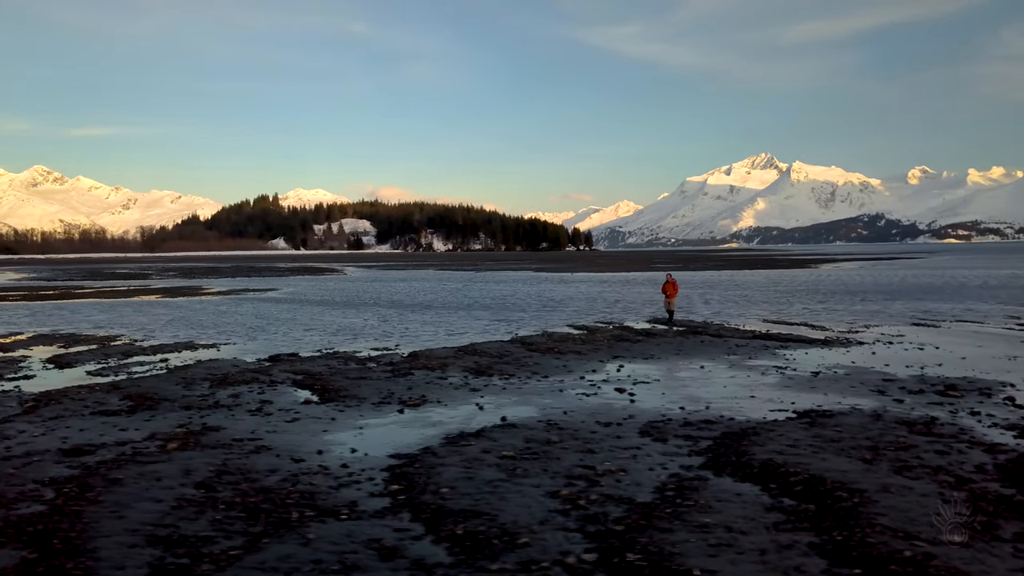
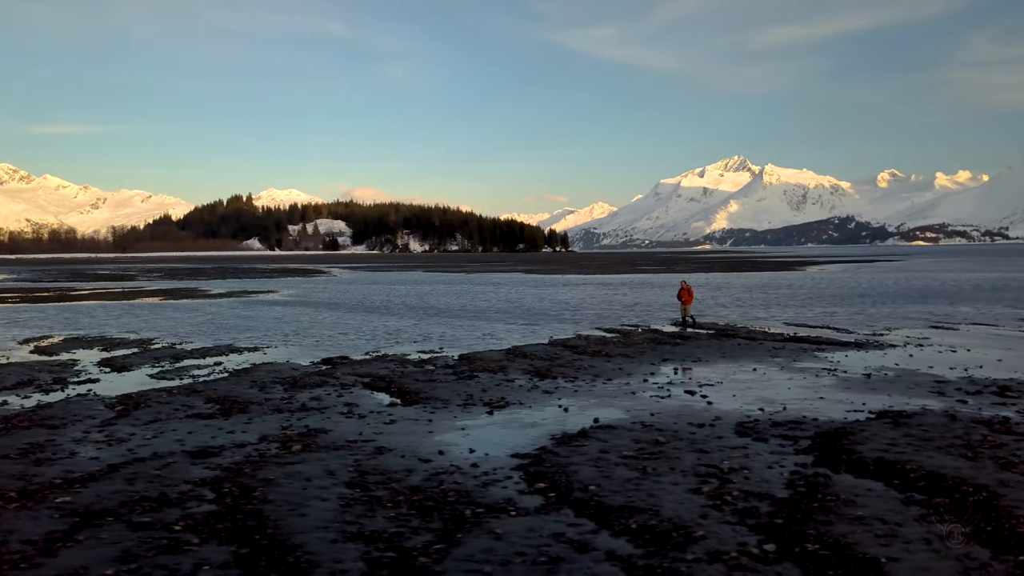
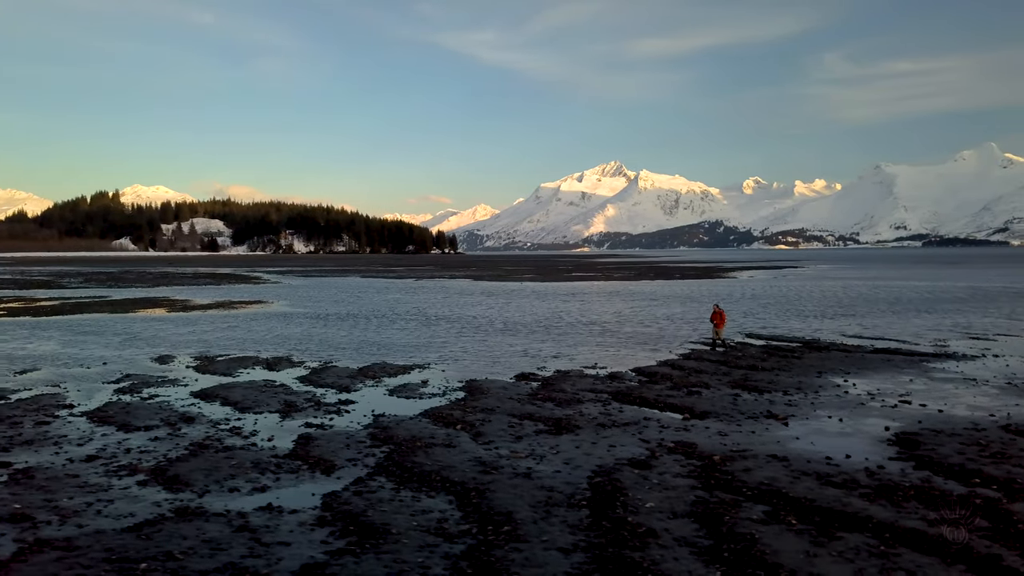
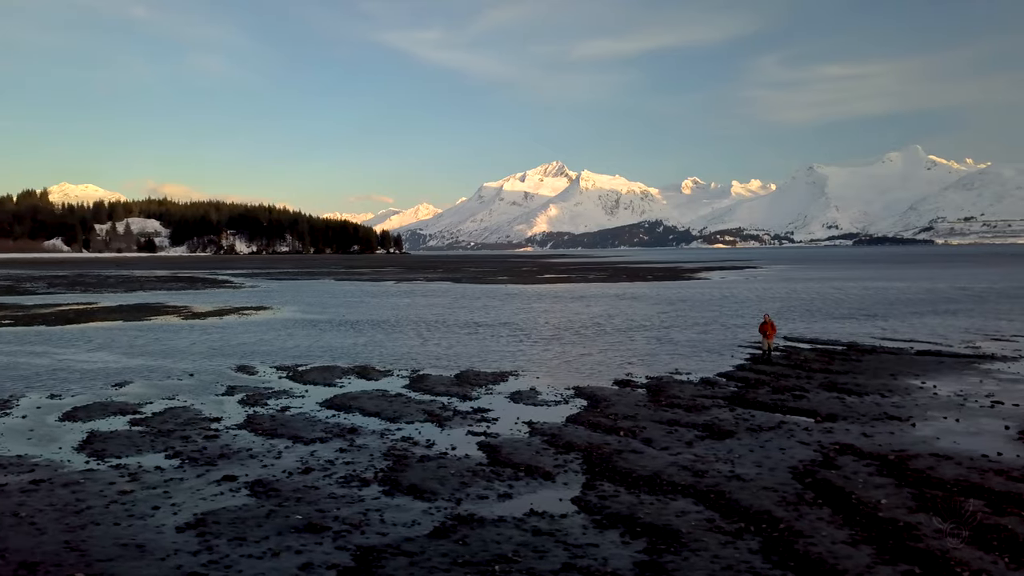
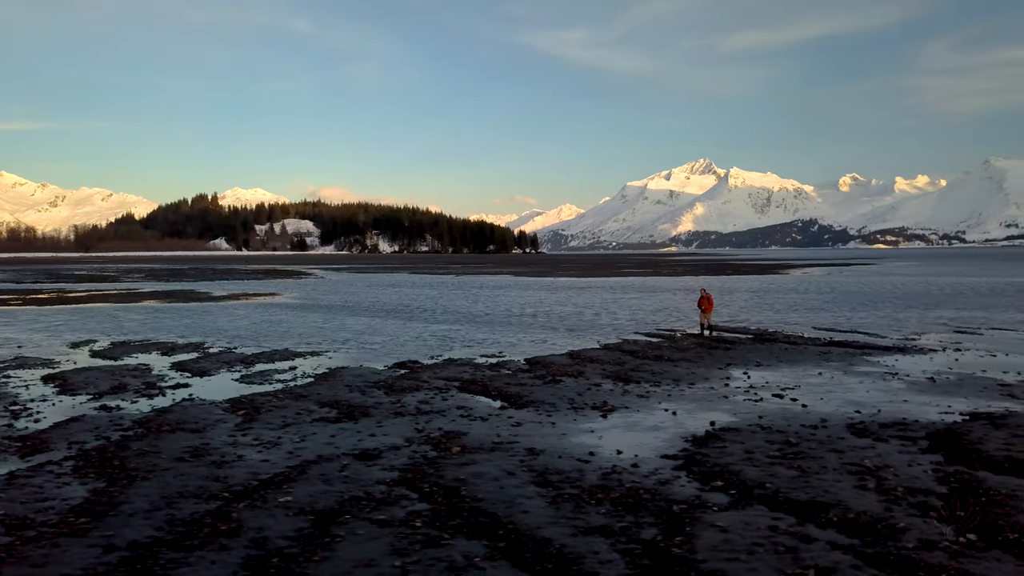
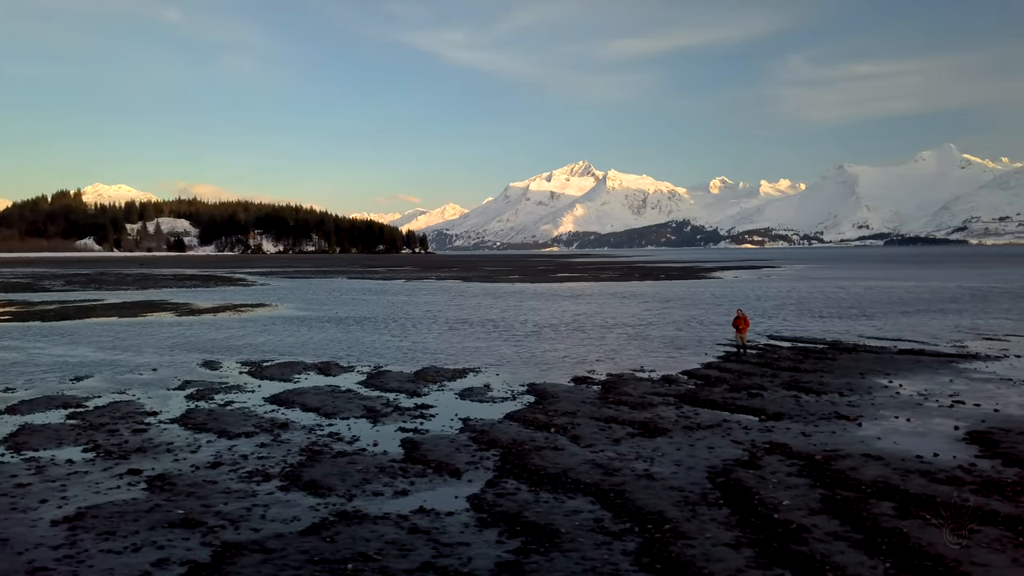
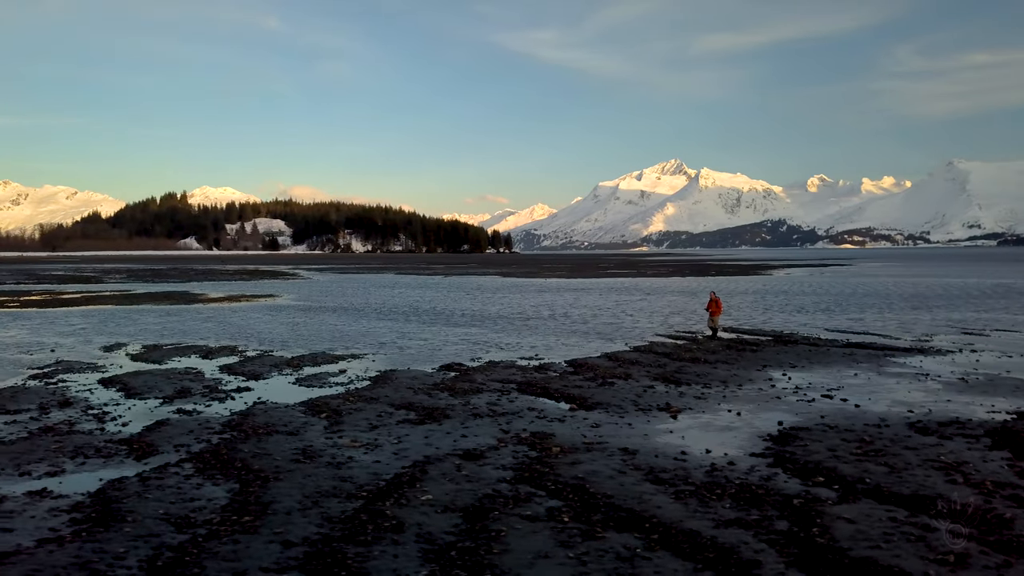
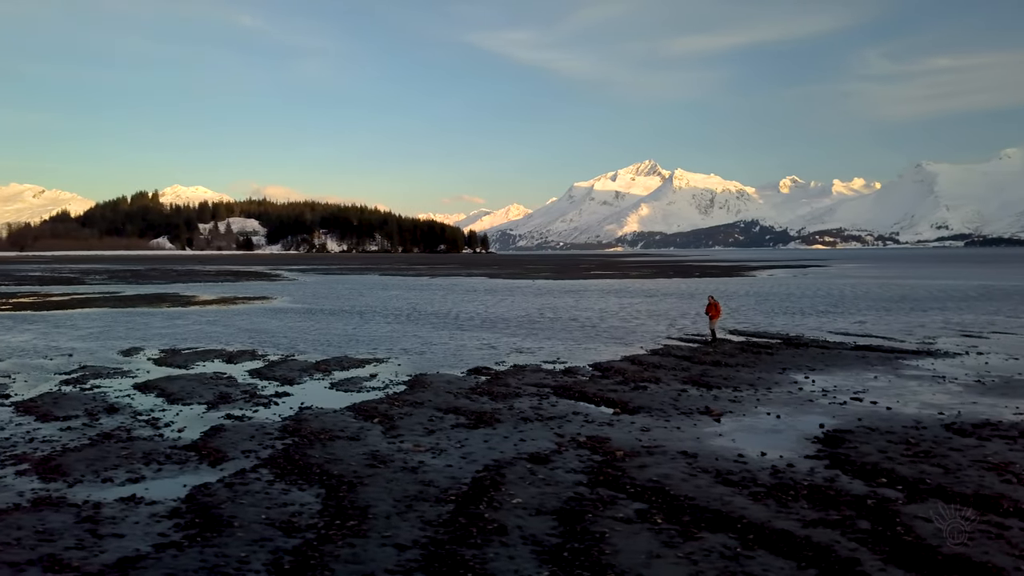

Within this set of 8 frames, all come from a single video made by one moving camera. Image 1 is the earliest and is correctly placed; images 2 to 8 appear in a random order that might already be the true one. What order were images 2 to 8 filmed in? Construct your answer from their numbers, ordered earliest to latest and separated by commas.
2, 5, 7, 8, 3, 6, 4
